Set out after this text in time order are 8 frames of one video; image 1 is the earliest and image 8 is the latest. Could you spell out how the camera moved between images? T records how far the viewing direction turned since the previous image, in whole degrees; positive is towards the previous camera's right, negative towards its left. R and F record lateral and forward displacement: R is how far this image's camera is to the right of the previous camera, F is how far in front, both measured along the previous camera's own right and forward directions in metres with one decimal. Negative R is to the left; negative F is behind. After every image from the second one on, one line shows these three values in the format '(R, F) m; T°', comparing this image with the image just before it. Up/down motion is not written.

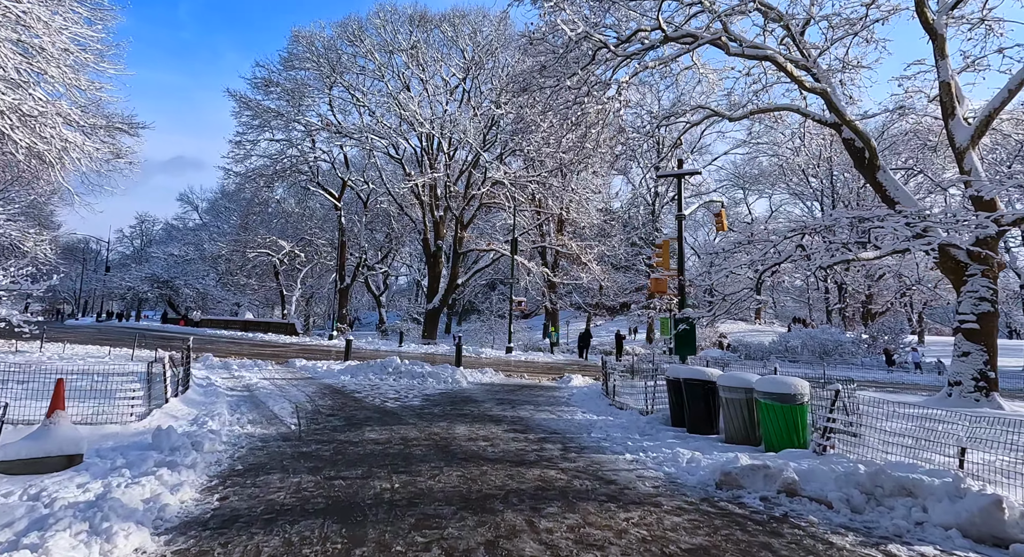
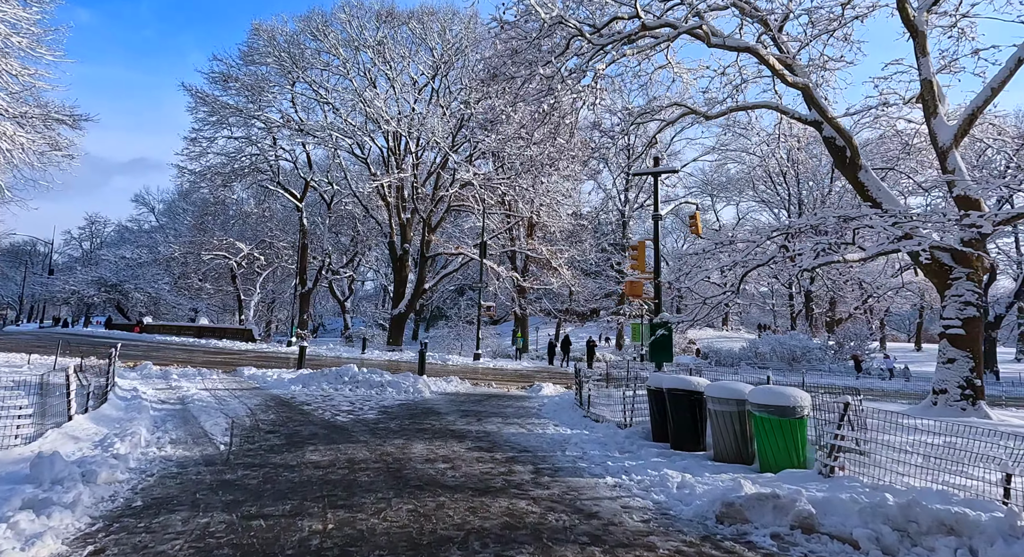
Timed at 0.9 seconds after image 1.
(0.0, +0.9) m; +3°
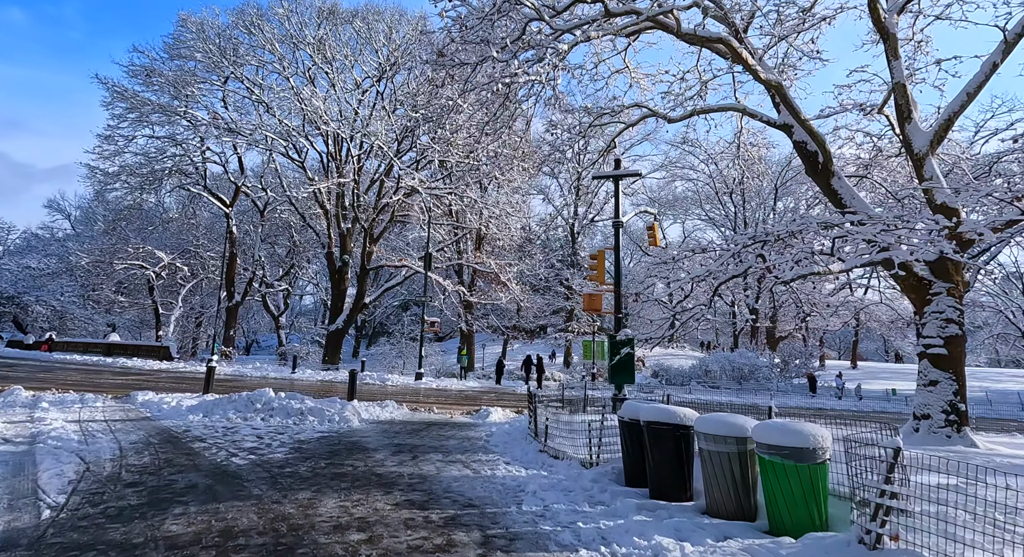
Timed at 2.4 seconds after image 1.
(0.0, +1.6) m; +5°
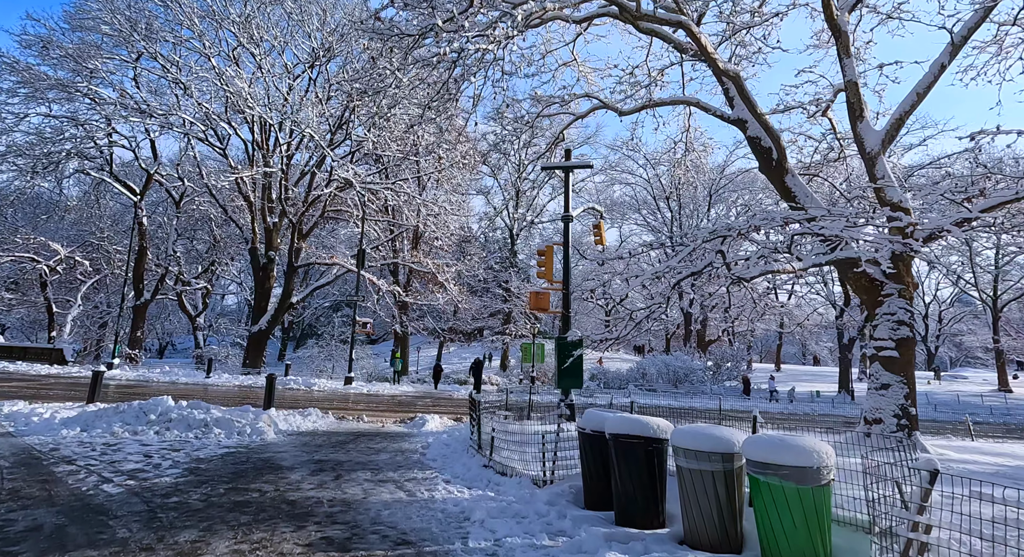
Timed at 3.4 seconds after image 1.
(-0.1, +1.1) m; +6°
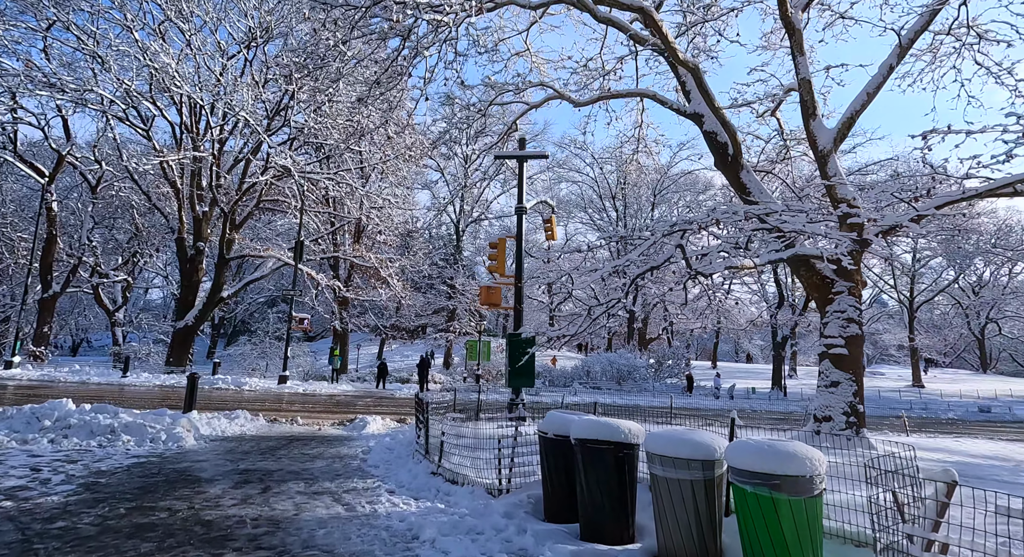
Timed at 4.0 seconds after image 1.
(-0.1, +0.6) m; +5°
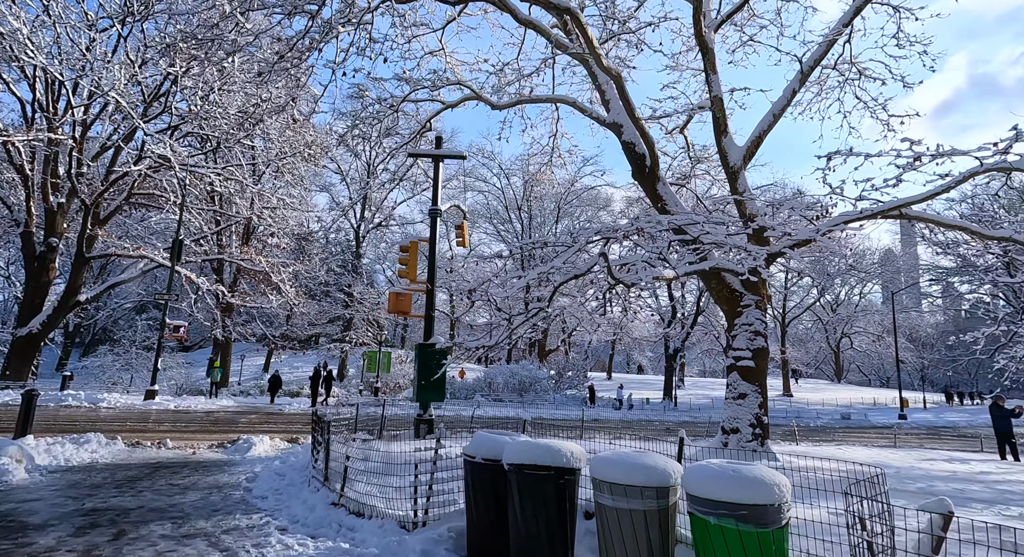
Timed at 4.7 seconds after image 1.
(-0.2, +0.7) m; +9°
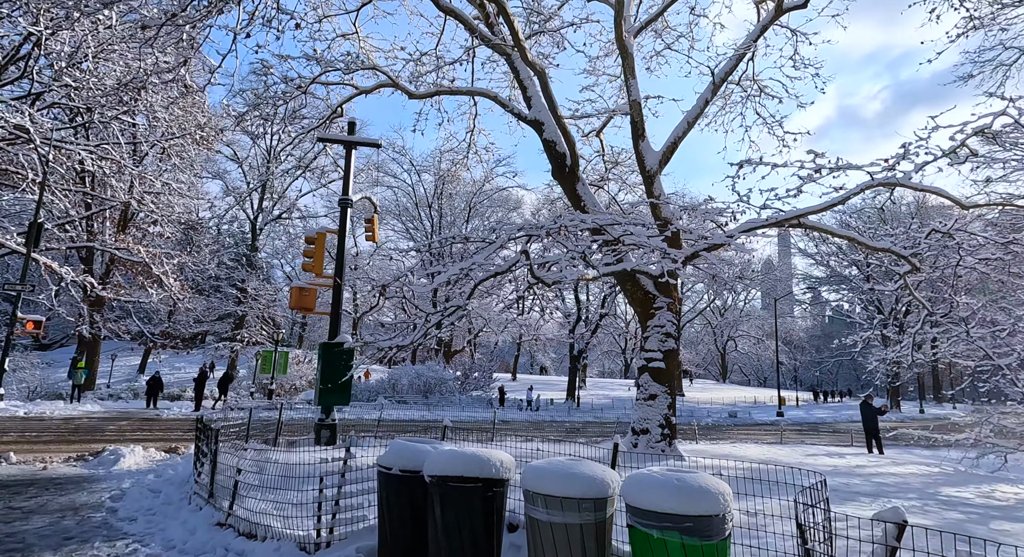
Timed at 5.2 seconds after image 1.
(-0.1, +0.5) m; +8°
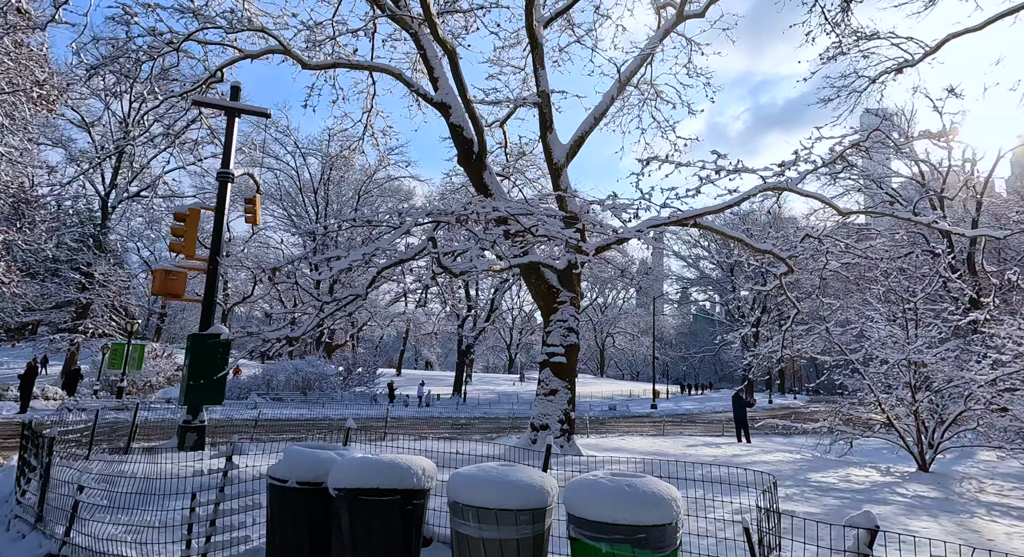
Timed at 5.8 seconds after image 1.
(-0.2, +0.6) m; +10°
